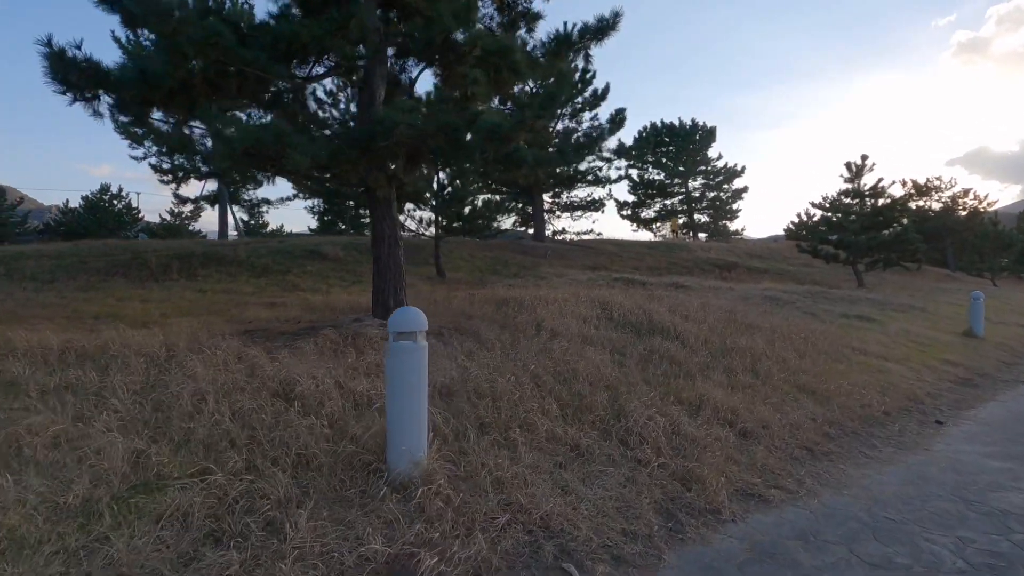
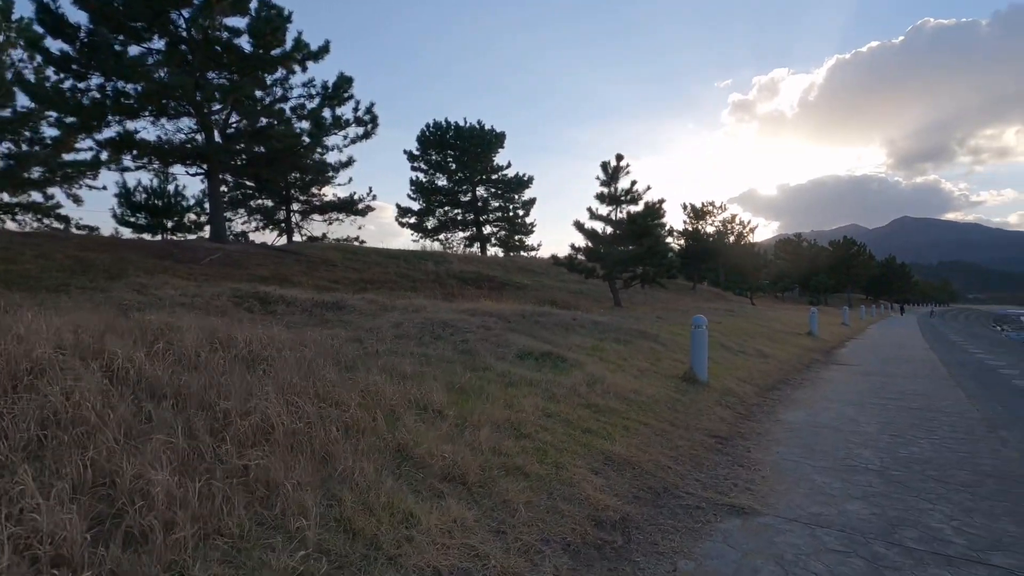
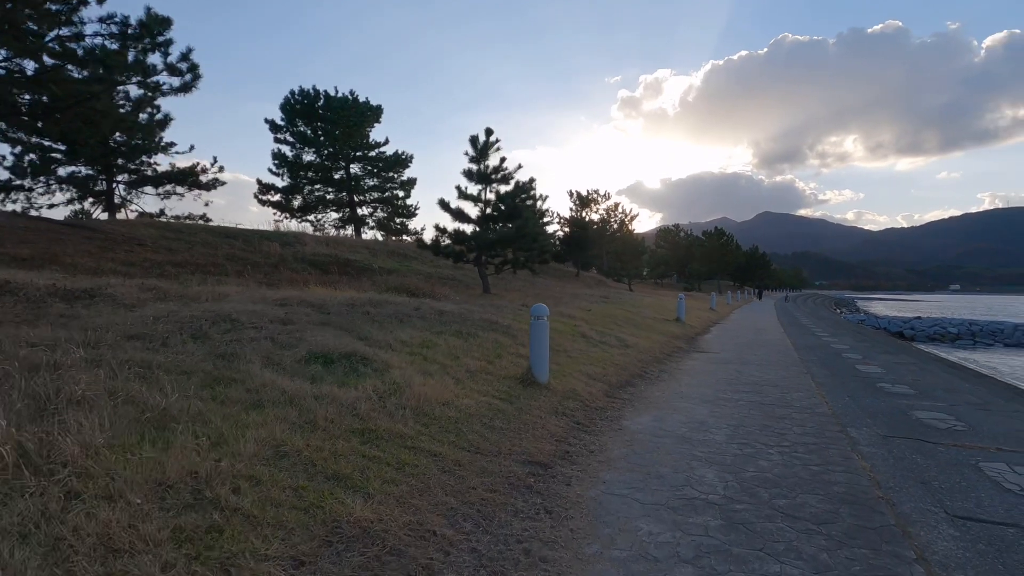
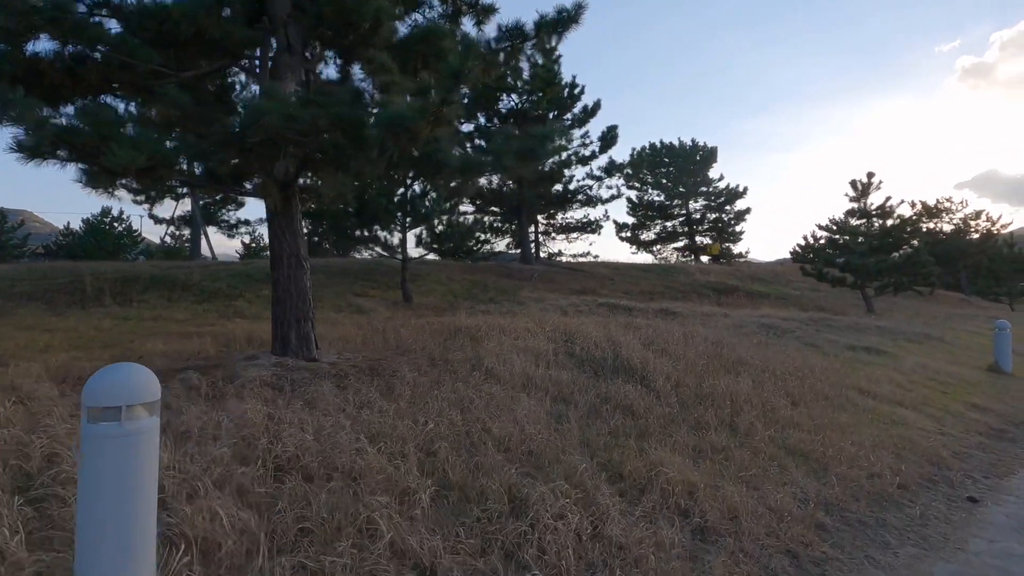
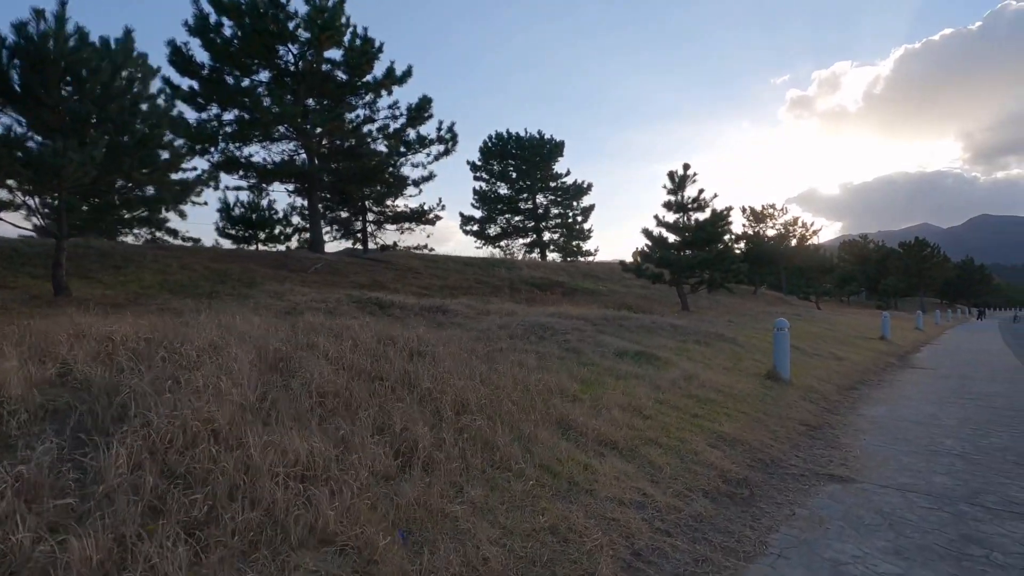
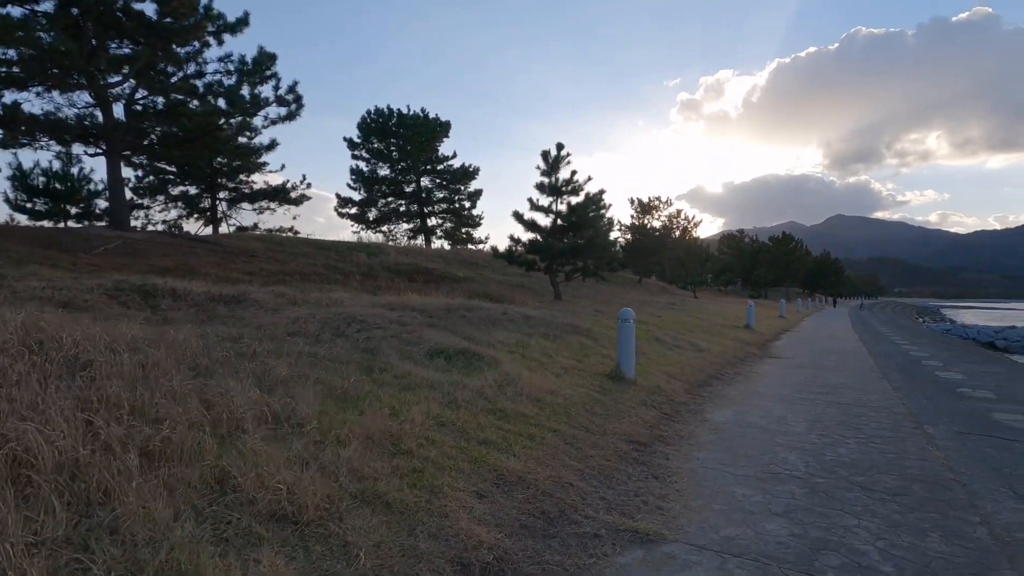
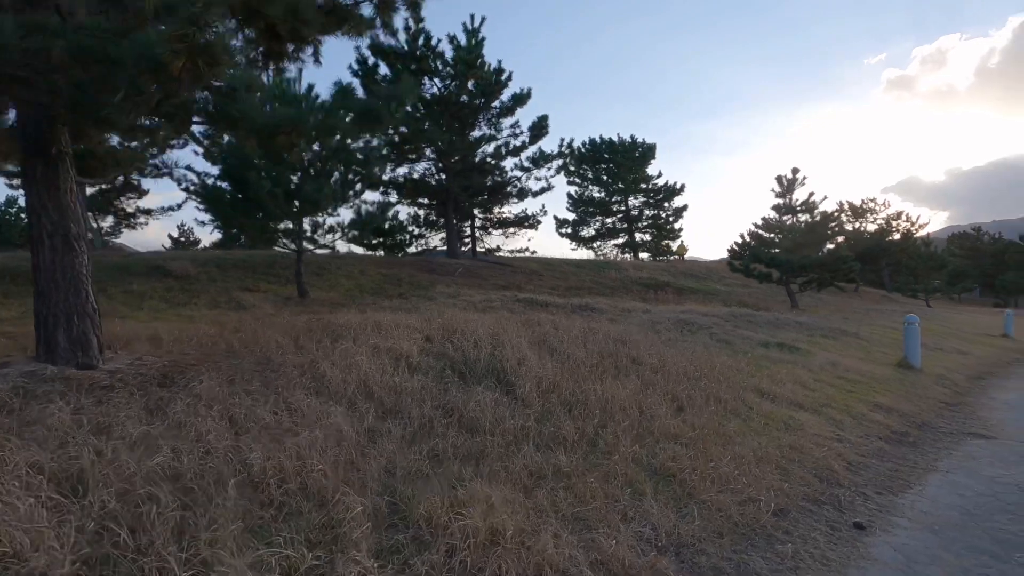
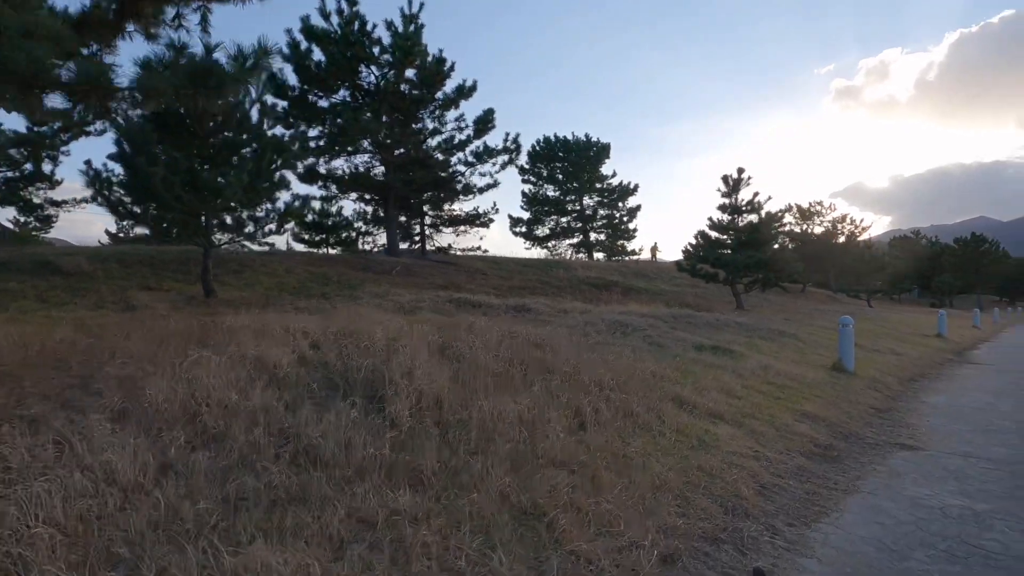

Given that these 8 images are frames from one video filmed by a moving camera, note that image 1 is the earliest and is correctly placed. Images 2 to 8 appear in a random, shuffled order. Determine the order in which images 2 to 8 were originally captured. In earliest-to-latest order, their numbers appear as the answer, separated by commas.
4, 7, 8, 5, 2, 6, 3
